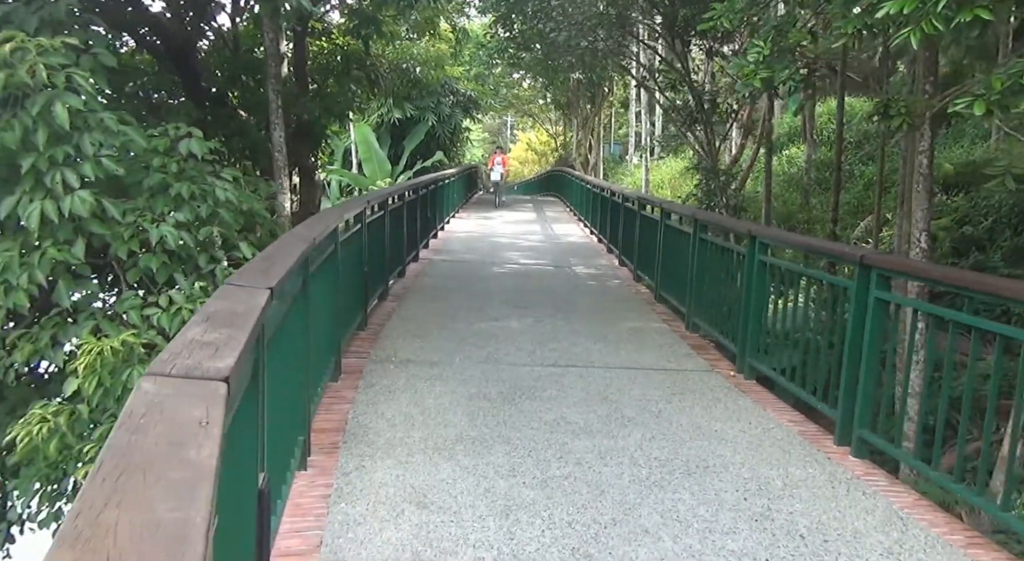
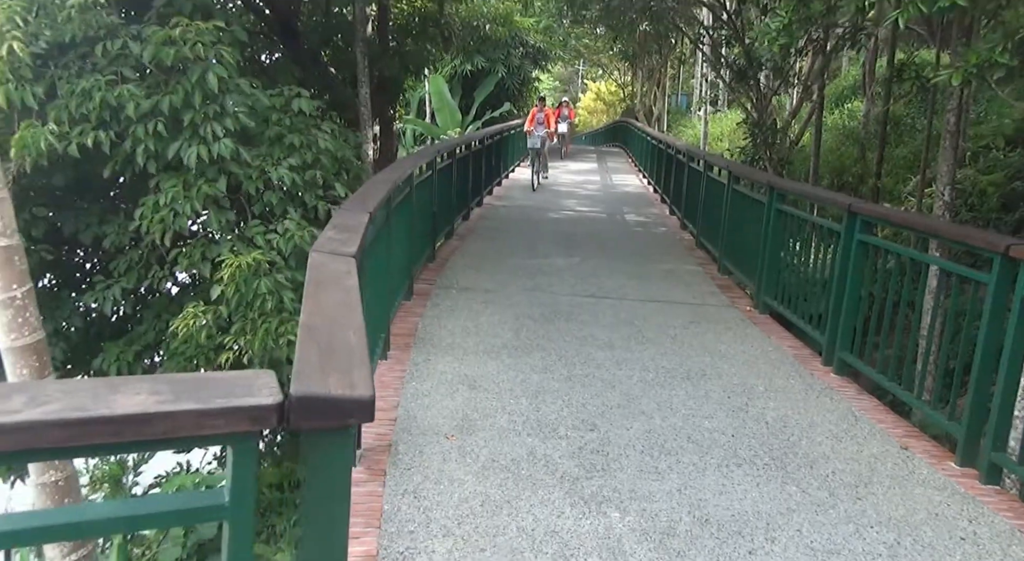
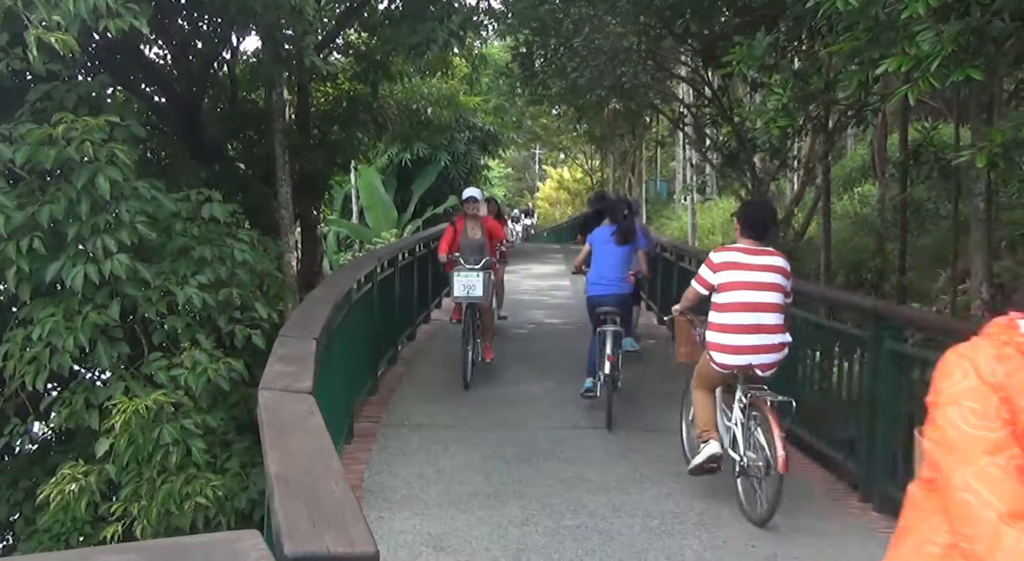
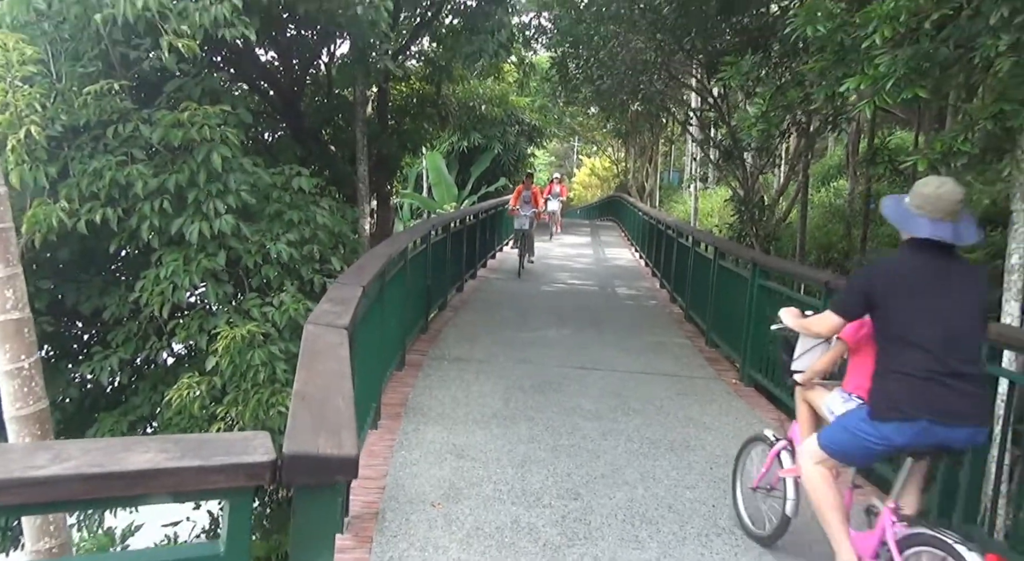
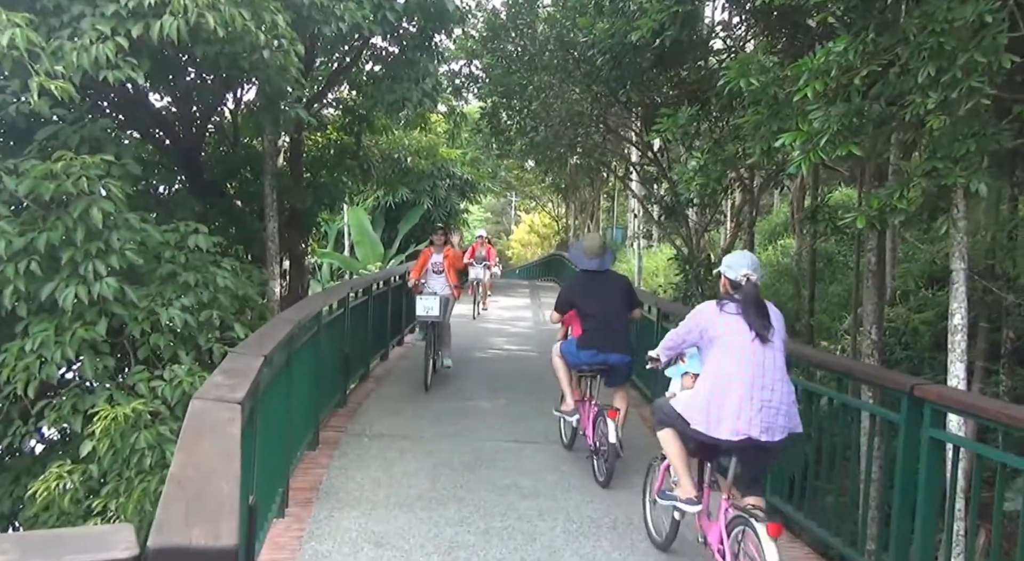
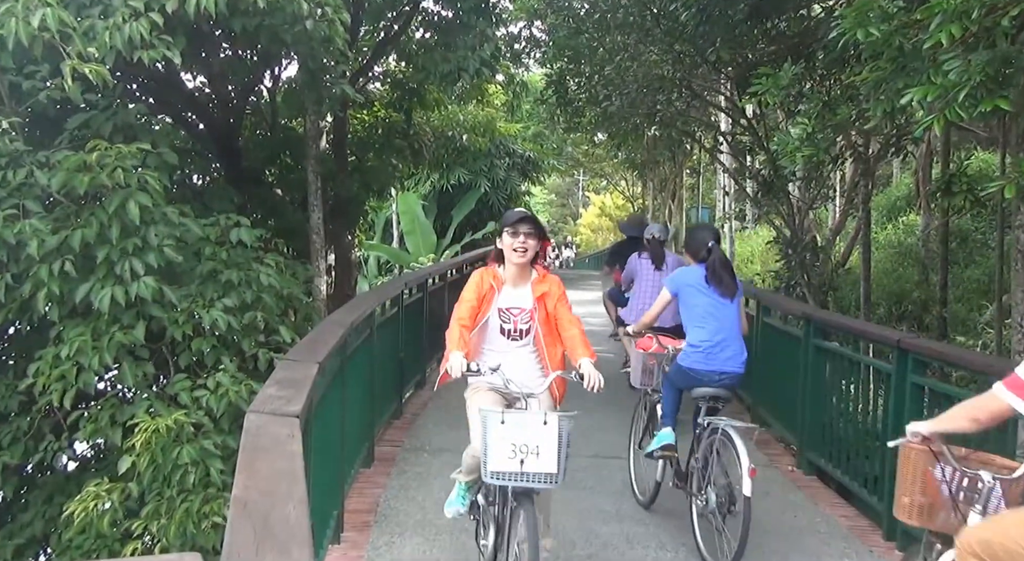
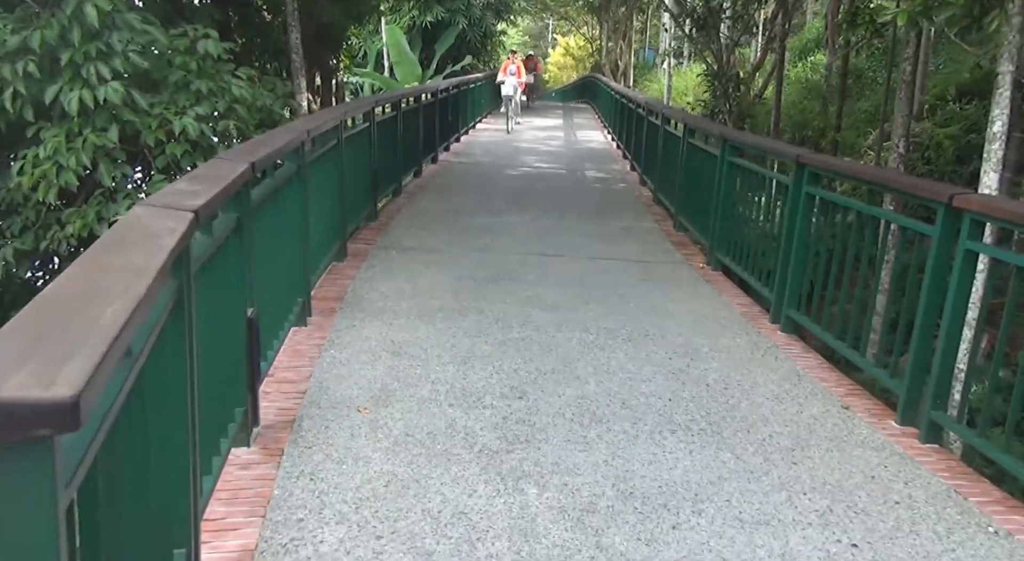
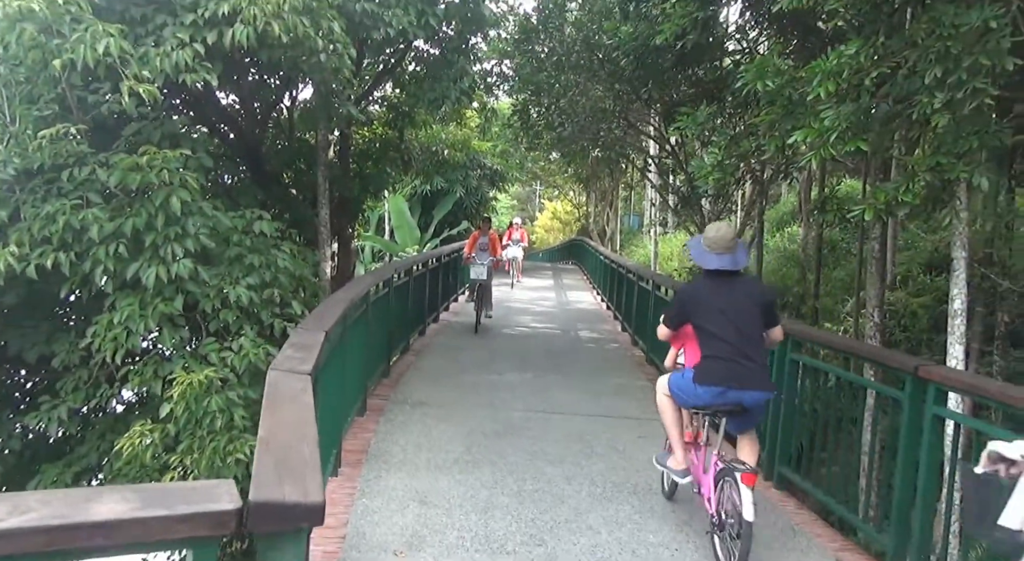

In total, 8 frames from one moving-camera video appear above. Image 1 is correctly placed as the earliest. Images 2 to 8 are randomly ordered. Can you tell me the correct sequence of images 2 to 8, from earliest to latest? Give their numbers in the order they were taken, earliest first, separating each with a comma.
7, 2, 4, 8, 5, 6, 3
